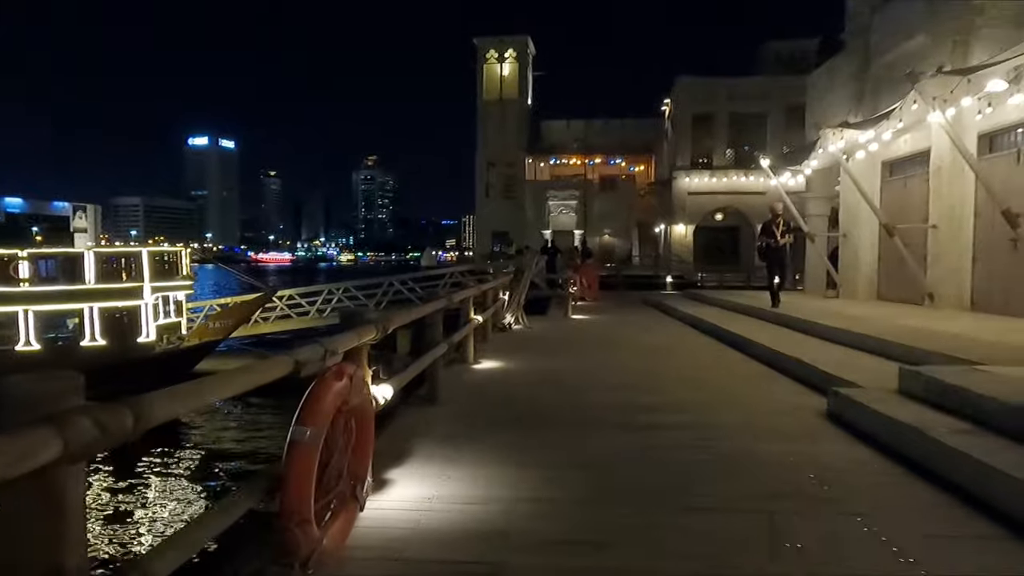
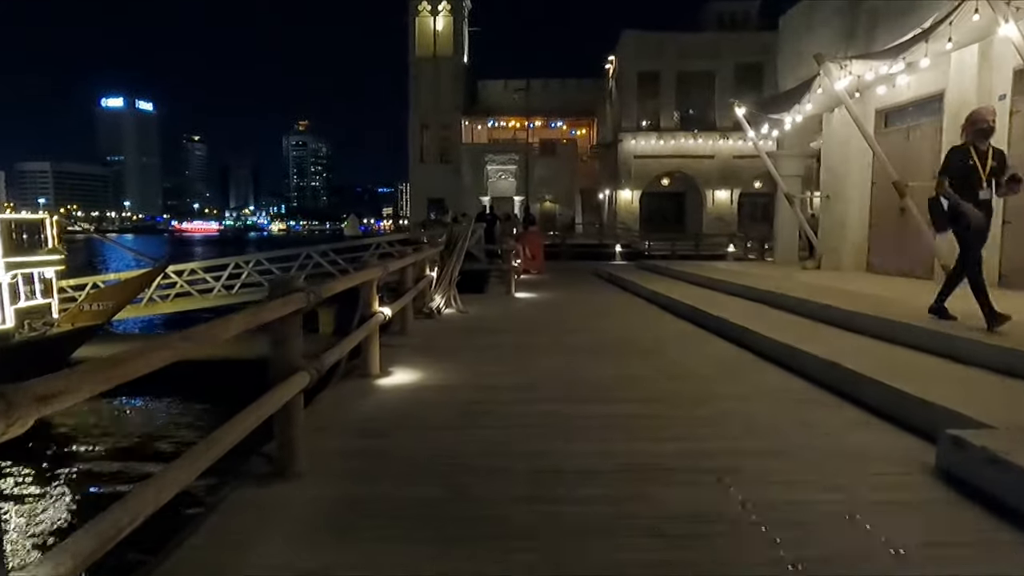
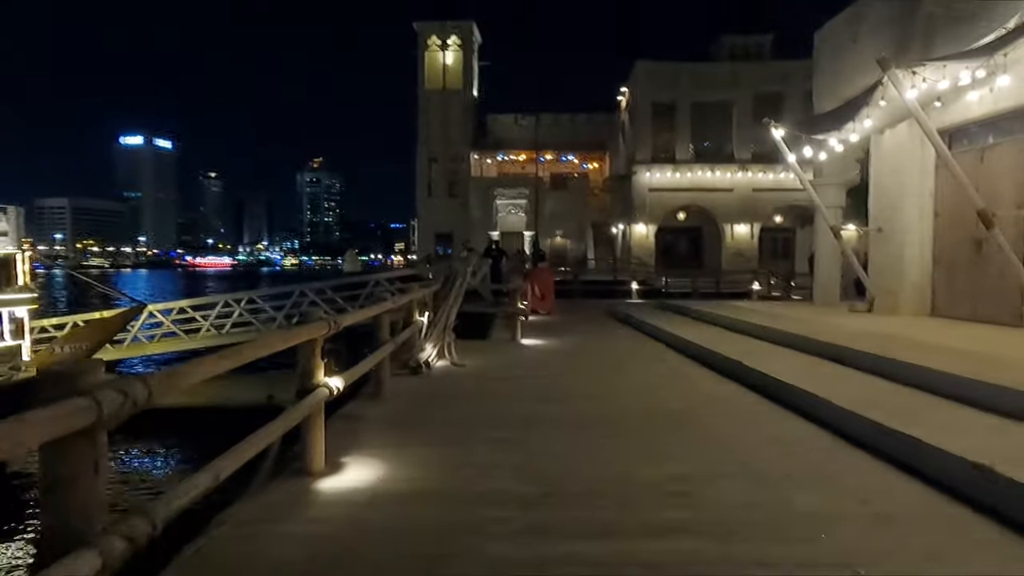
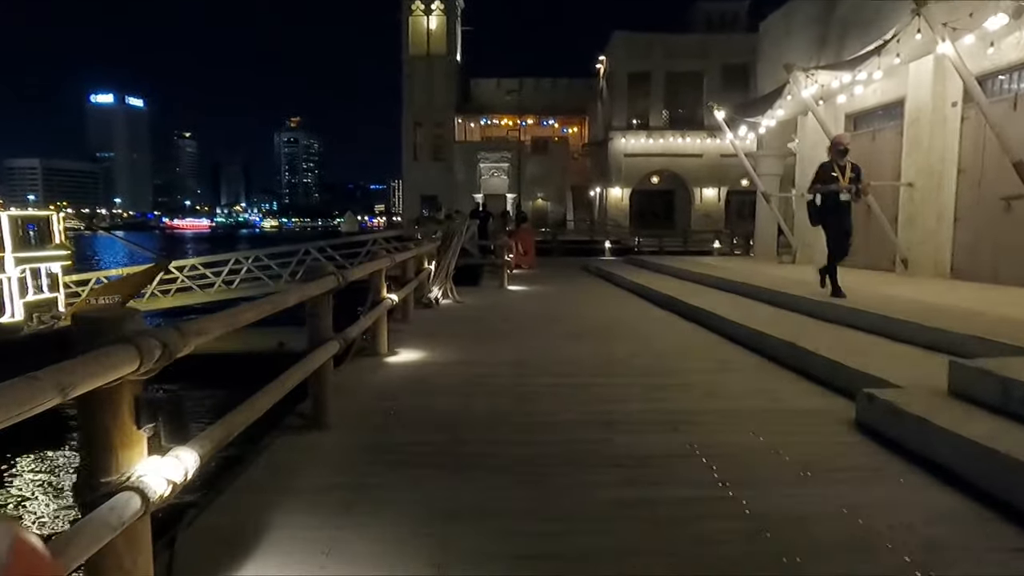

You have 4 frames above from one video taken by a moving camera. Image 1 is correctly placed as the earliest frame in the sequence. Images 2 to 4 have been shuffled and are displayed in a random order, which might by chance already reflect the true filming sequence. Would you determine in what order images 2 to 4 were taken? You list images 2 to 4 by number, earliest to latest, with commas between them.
4, 2, 3
